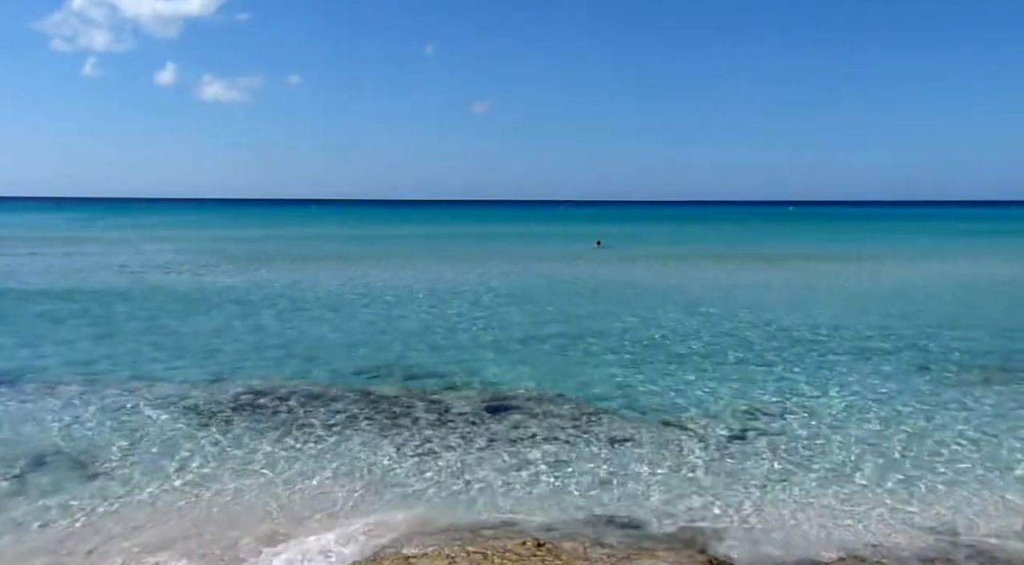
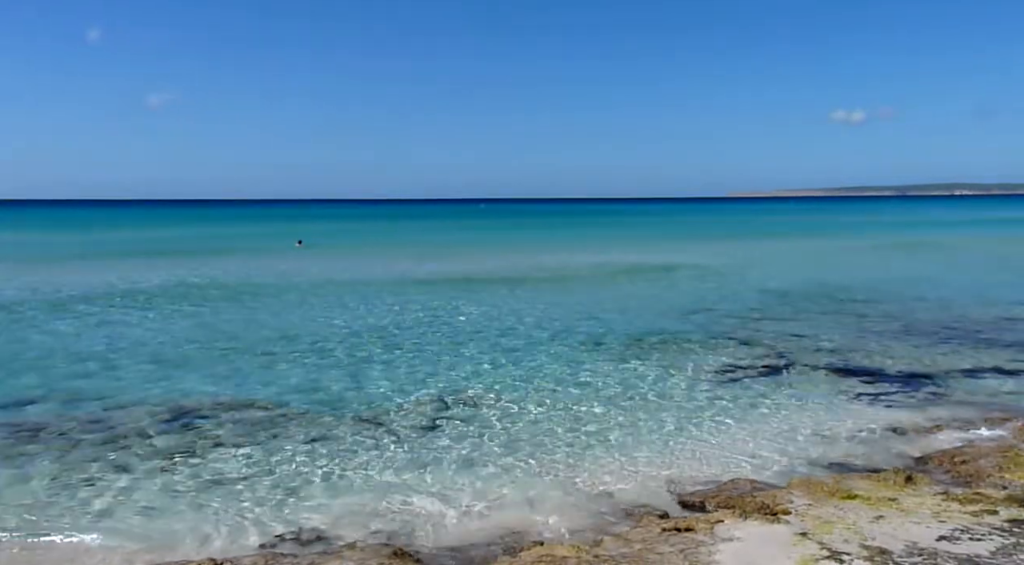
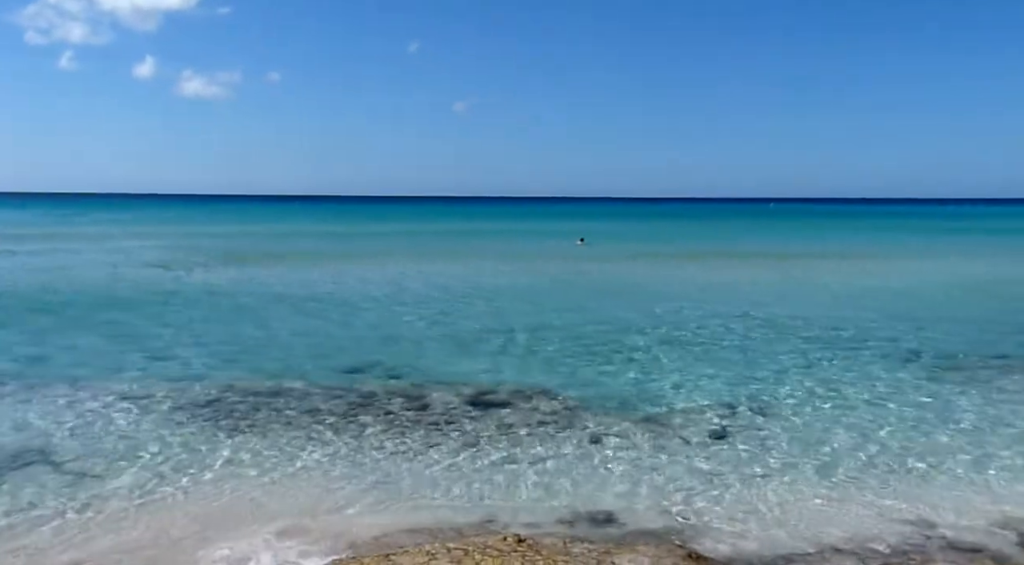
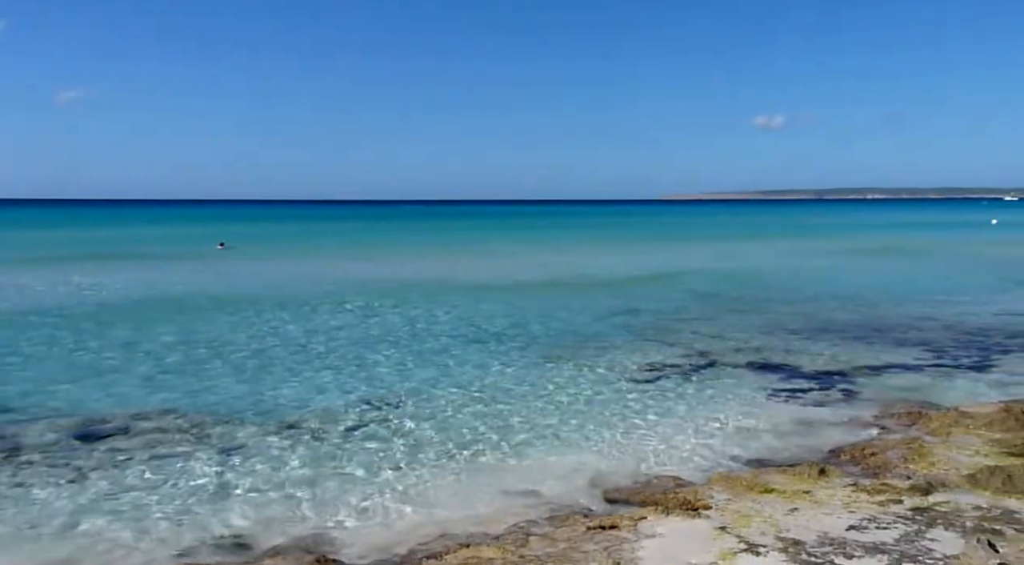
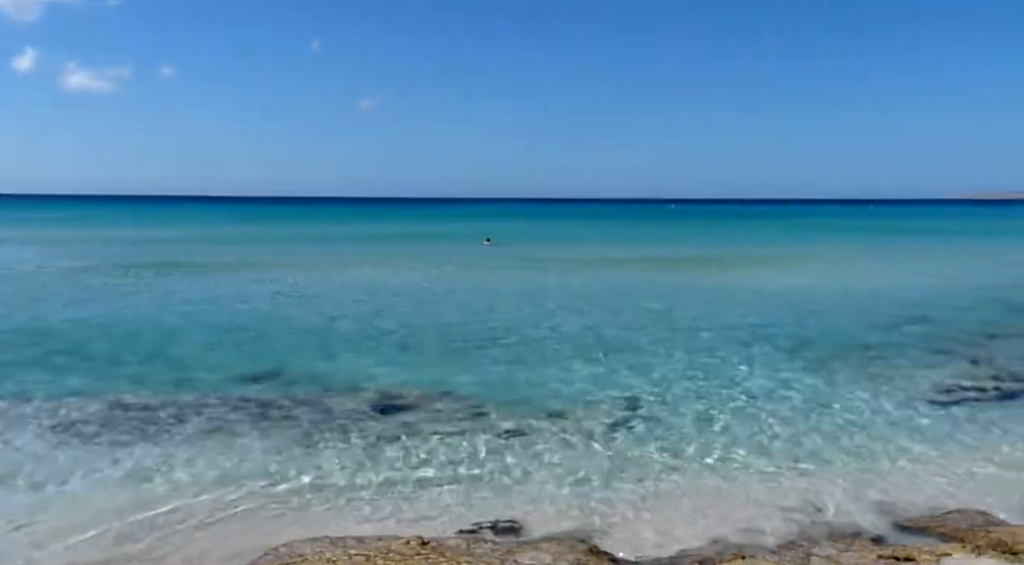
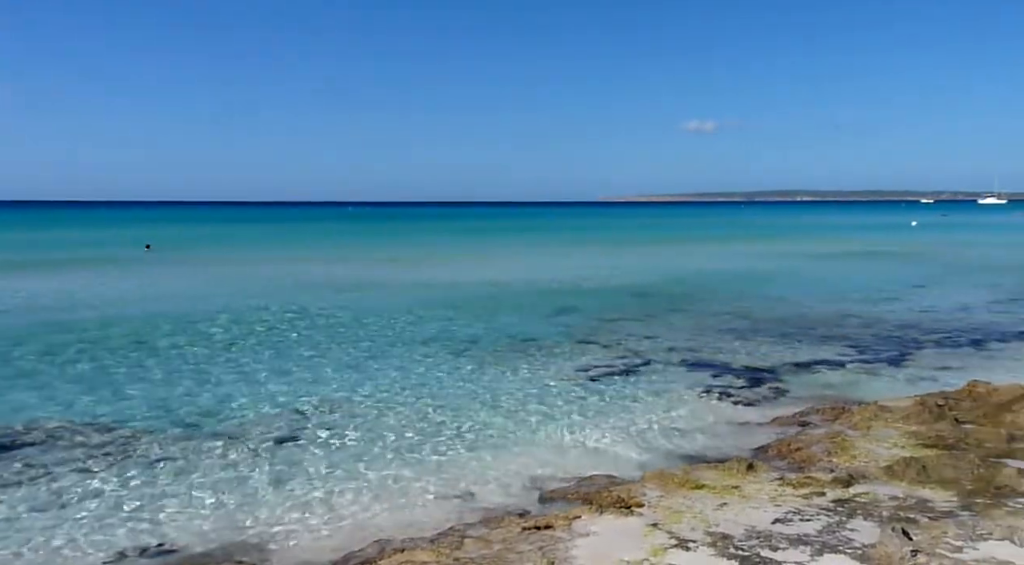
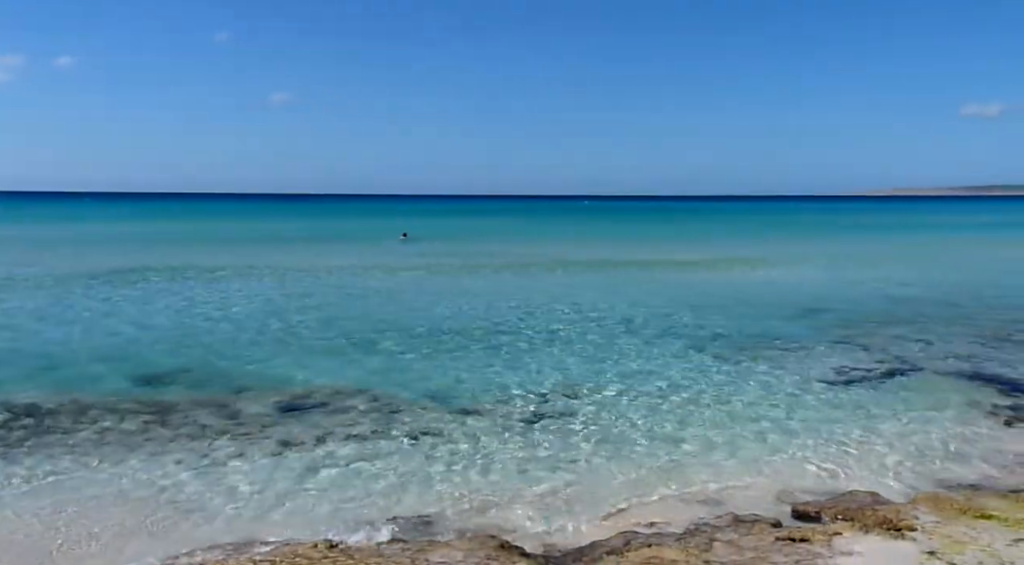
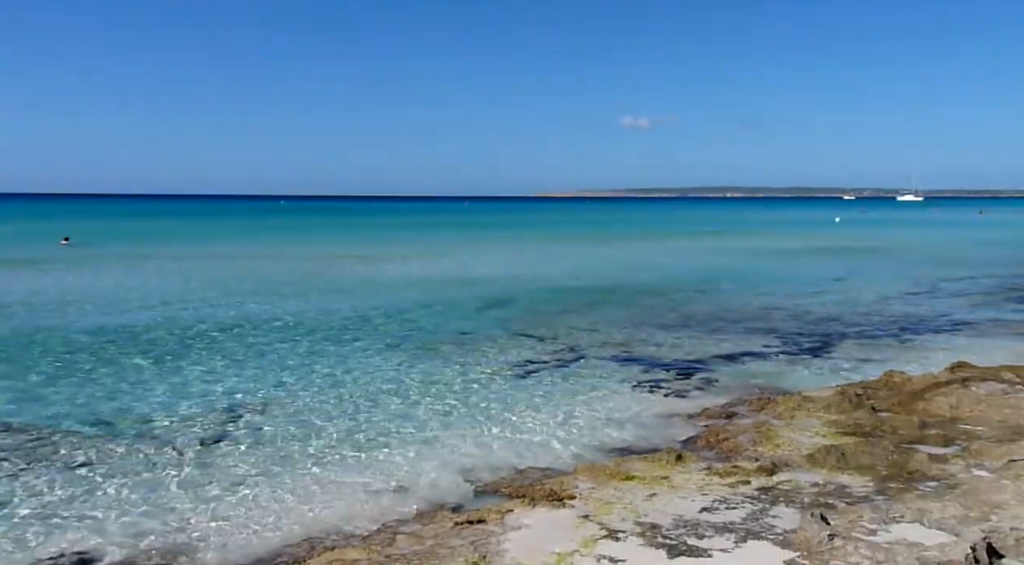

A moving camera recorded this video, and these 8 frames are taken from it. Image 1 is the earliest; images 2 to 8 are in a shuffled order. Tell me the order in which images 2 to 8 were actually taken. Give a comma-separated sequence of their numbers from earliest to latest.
3, 5, 7, 2, 4, 6, 8
